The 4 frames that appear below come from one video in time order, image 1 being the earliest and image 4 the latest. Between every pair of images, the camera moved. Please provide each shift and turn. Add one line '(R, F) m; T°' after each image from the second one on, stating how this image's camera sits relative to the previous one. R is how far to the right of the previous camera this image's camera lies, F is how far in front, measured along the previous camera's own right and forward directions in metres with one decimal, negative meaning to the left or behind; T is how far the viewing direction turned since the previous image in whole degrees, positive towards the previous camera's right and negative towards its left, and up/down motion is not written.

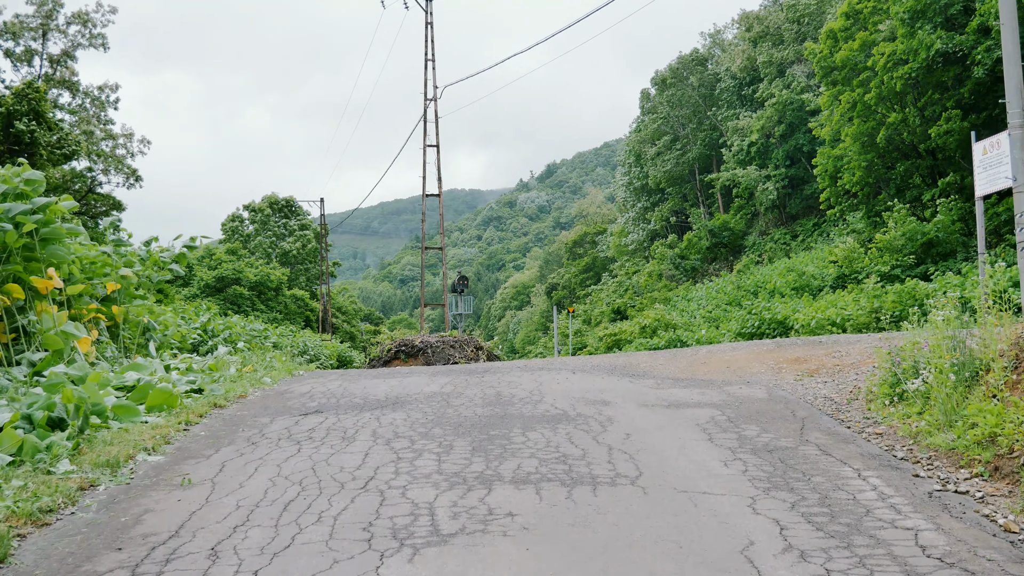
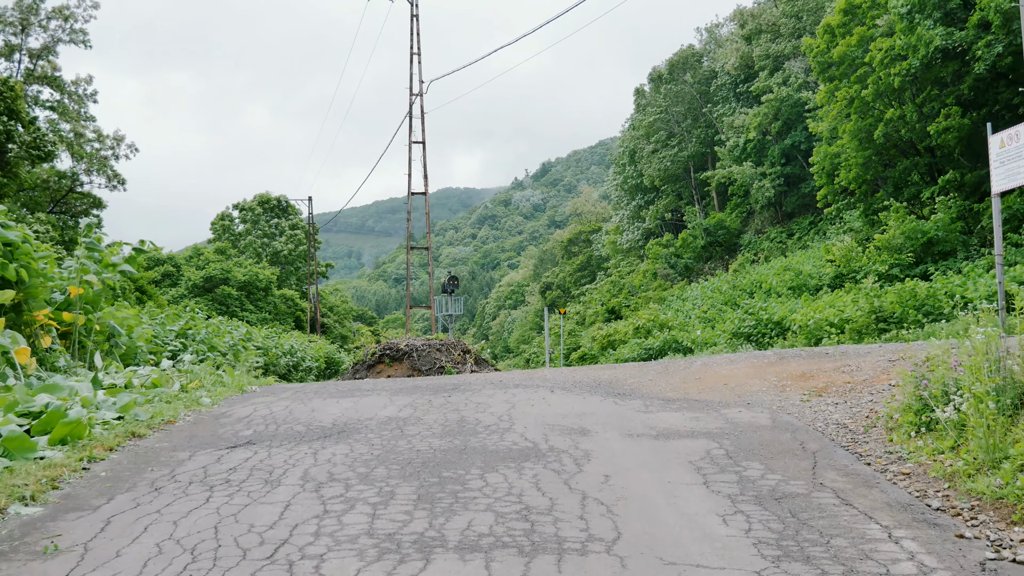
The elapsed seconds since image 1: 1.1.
(+0.2, +0.7) m; 0°
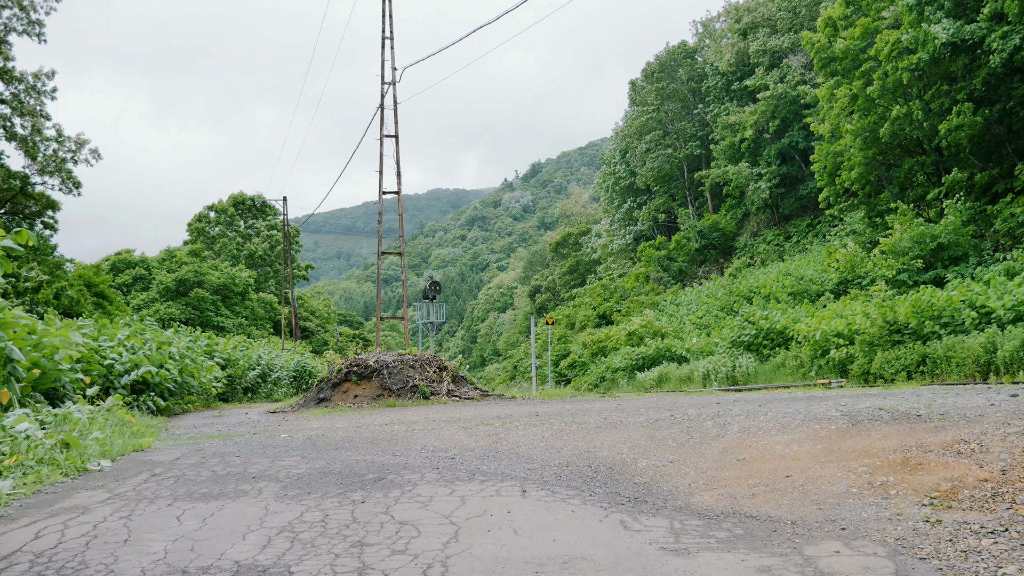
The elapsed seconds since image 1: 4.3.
(+0.2, +1.9) m; +1°
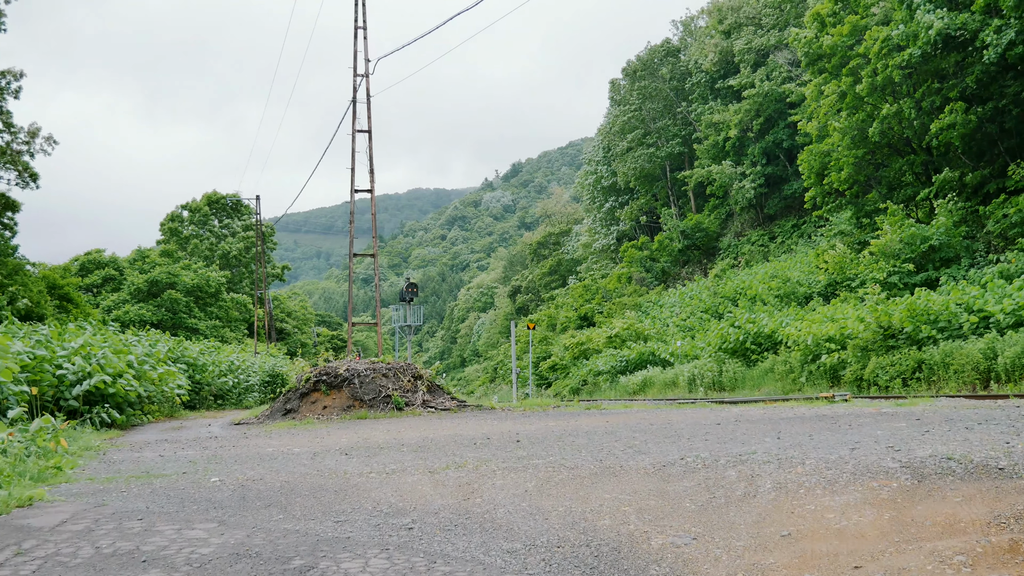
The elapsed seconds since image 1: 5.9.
(0.0, +1.0) m; +2°
